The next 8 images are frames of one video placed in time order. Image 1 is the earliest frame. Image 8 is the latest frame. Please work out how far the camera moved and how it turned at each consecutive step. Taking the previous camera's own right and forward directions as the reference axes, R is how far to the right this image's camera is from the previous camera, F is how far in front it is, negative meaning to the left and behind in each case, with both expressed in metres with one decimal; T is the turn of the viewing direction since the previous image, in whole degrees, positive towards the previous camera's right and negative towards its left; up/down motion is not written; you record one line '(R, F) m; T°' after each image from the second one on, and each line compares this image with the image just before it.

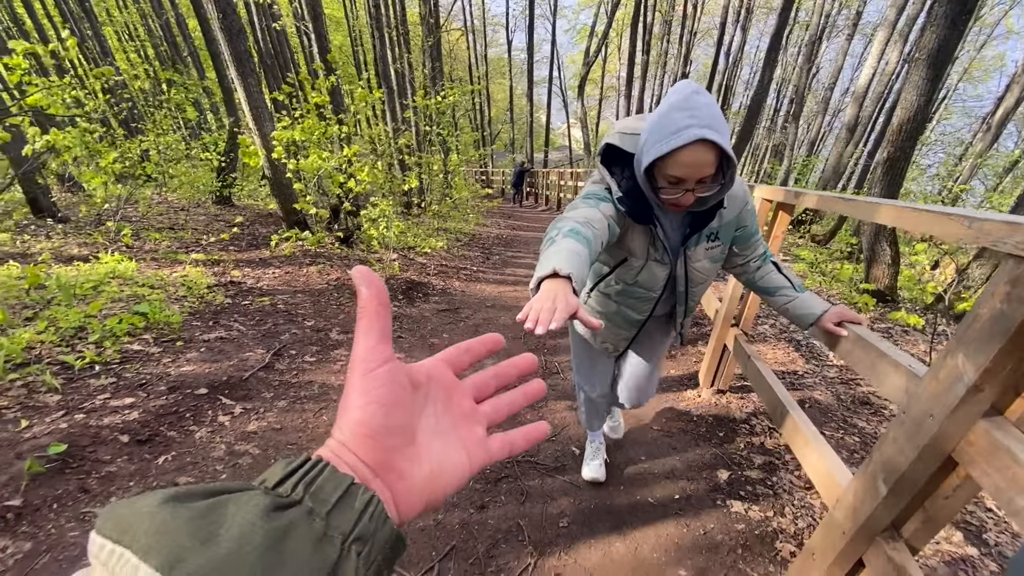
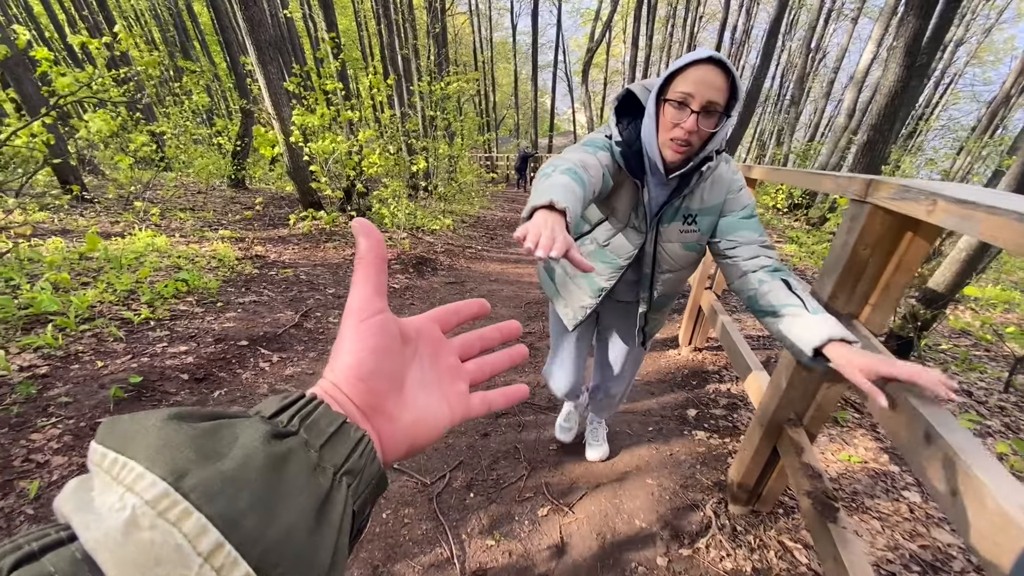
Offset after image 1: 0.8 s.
(0.0, -0.4) m; -1°
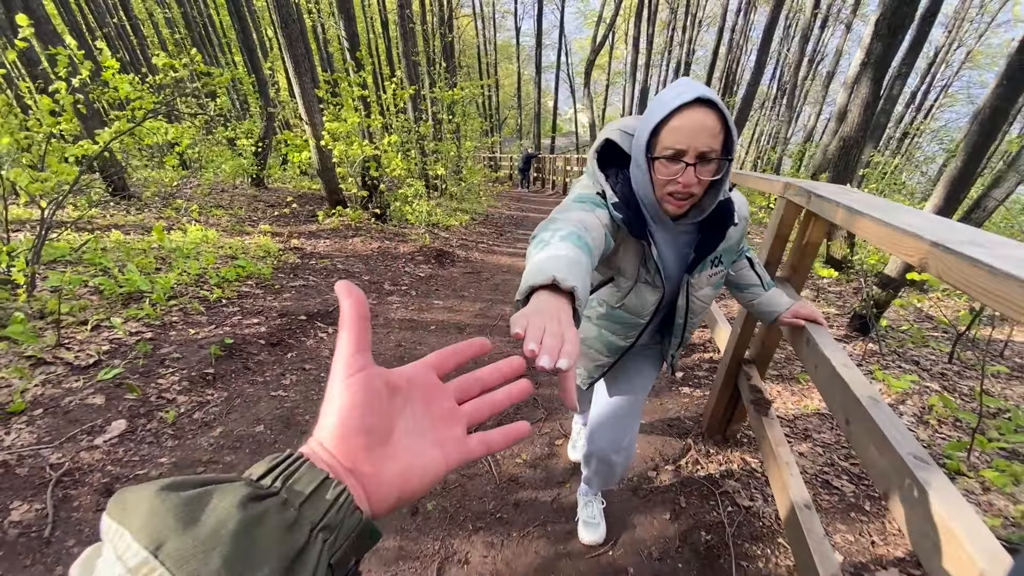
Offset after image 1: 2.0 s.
(-0.1, -0.6) m; 0°
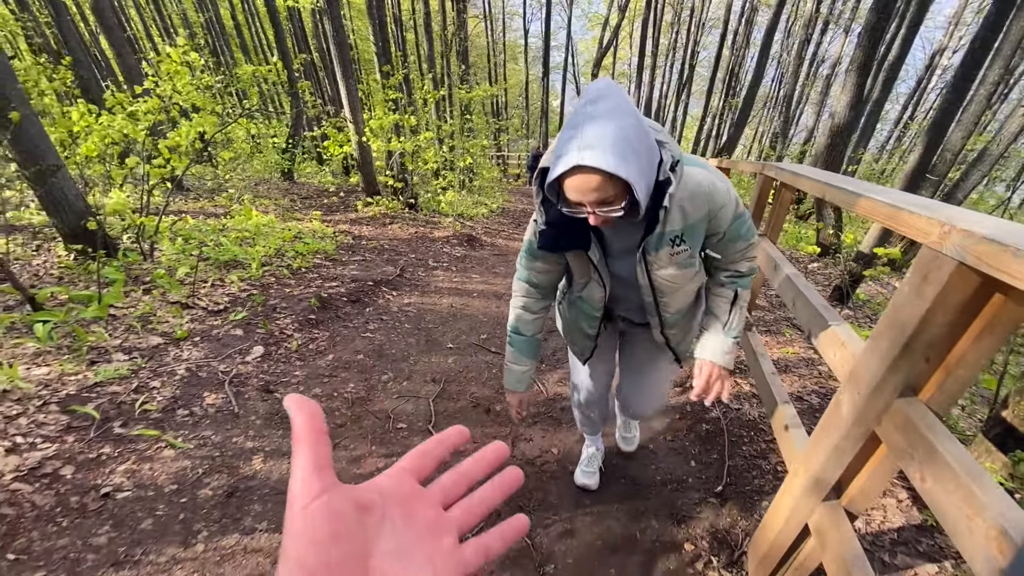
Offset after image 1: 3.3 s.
(-0.3, -0.8) m; 0°
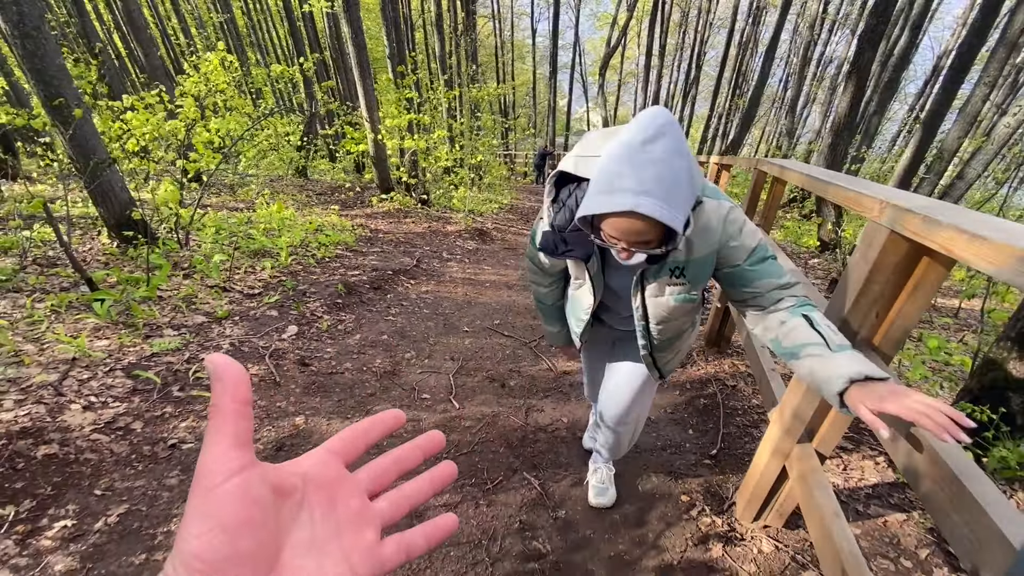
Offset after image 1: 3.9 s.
(-0.1, -0.3) m; -1°
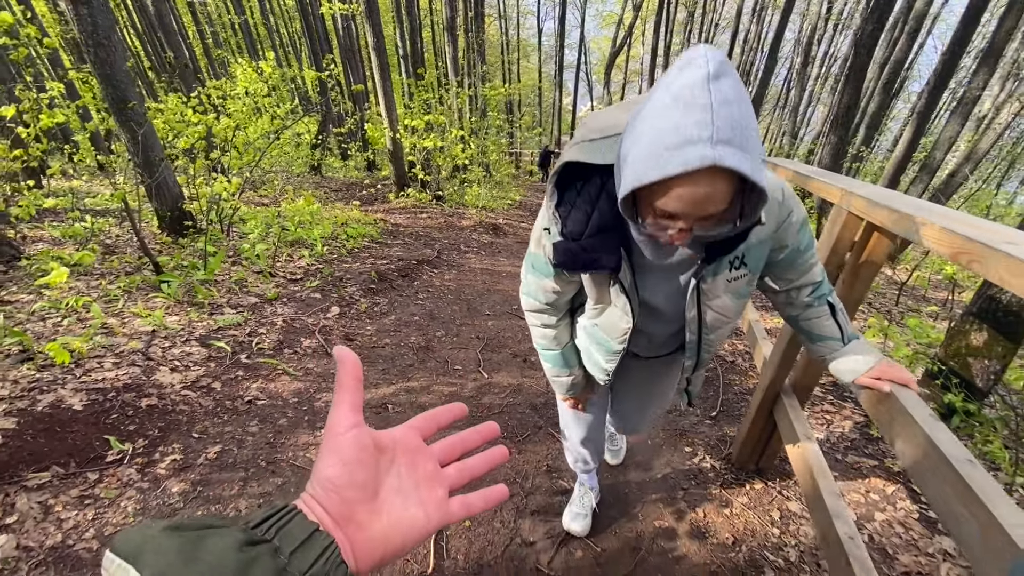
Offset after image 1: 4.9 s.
(-0.2, -0.4) m; 0°
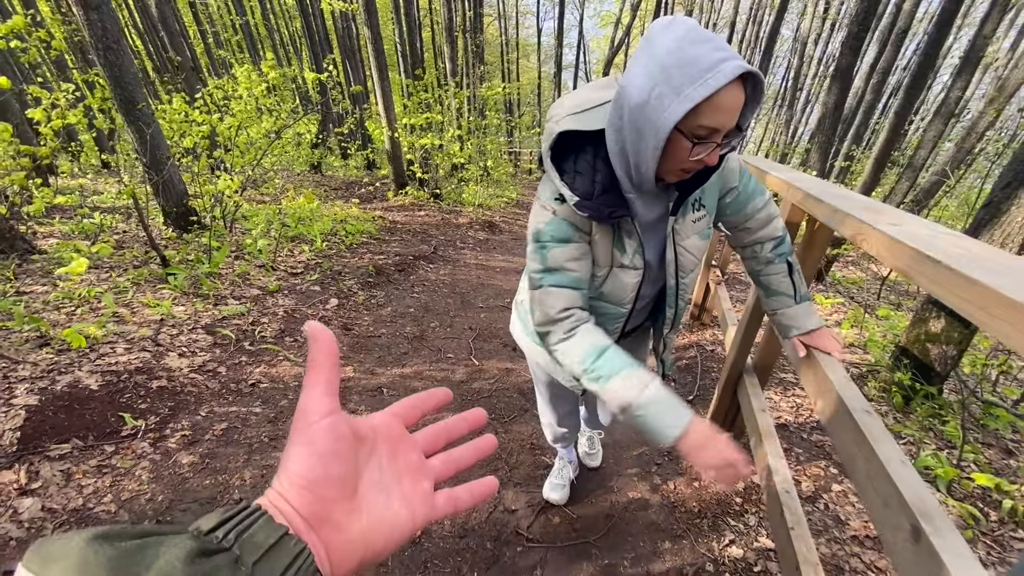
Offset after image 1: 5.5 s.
(+0.1, -0.2) m; 0°
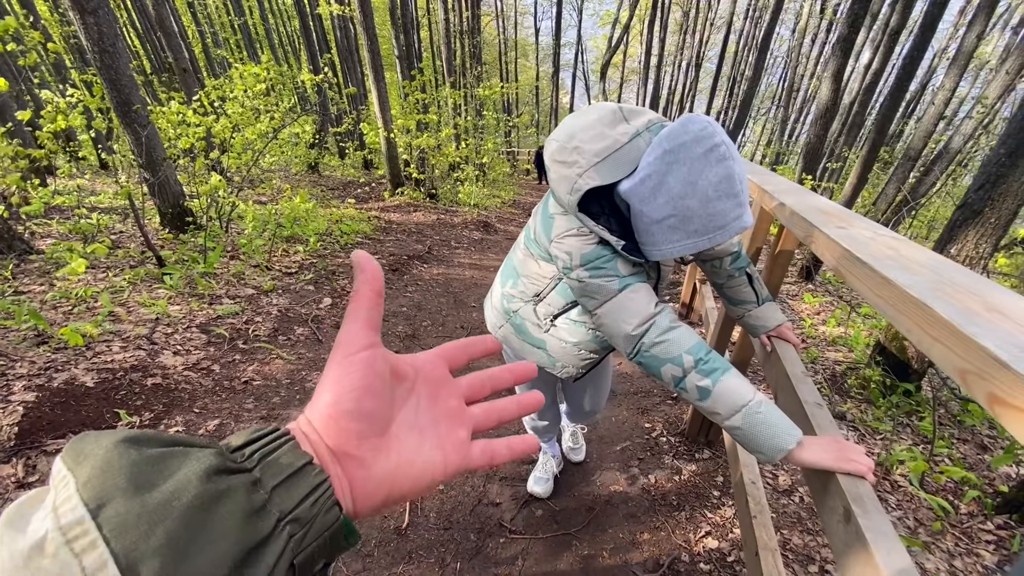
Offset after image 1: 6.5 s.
(+0.1, -0.1) m; 0°
